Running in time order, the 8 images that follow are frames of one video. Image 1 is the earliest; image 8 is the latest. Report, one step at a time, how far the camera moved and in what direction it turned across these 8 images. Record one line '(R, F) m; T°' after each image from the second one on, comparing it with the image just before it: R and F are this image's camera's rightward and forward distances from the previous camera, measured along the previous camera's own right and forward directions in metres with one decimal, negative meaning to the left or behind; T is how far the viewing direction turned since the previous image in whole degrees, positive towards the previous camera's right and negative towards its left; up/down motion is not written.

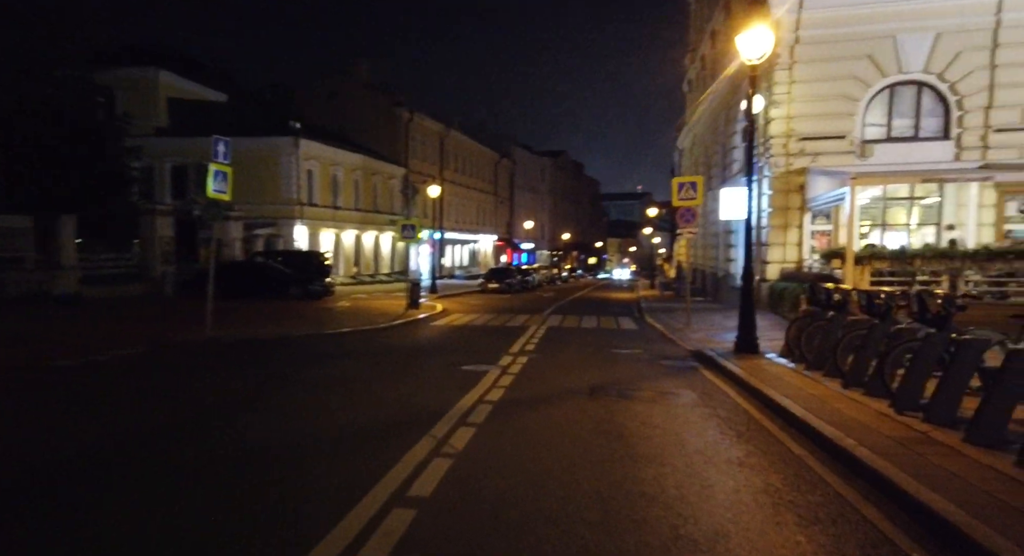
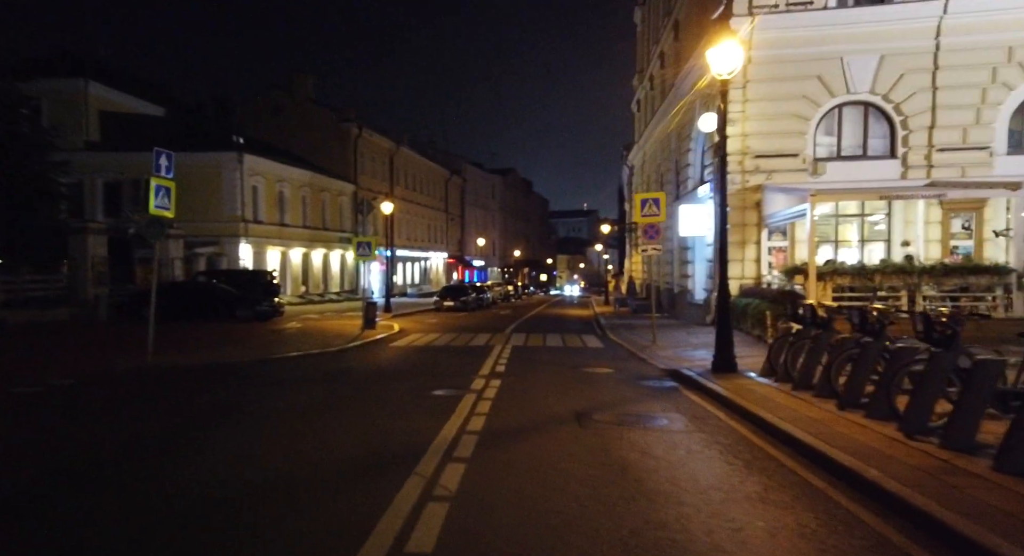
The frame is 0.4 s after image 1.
(-0.4, +0.5) m; +4°
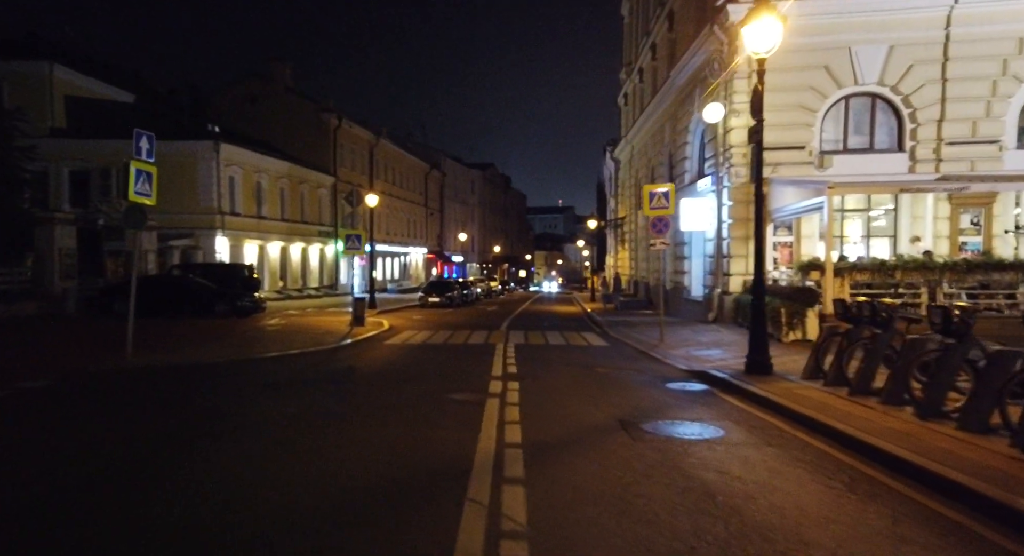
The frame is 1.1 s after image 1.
(-0.7, +0.9) m; +2°
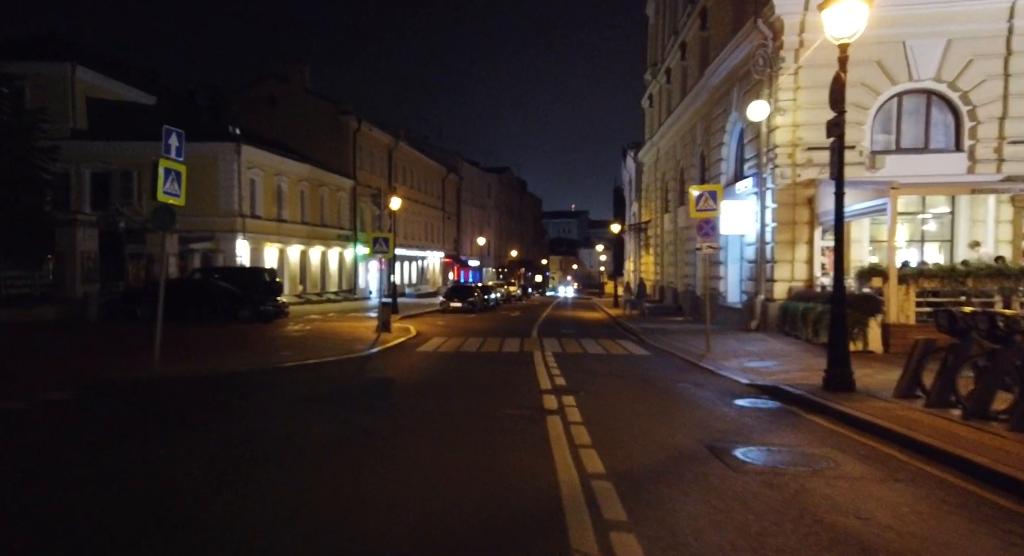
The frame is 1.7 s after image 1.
(-0.6, +0.9) m; -1°
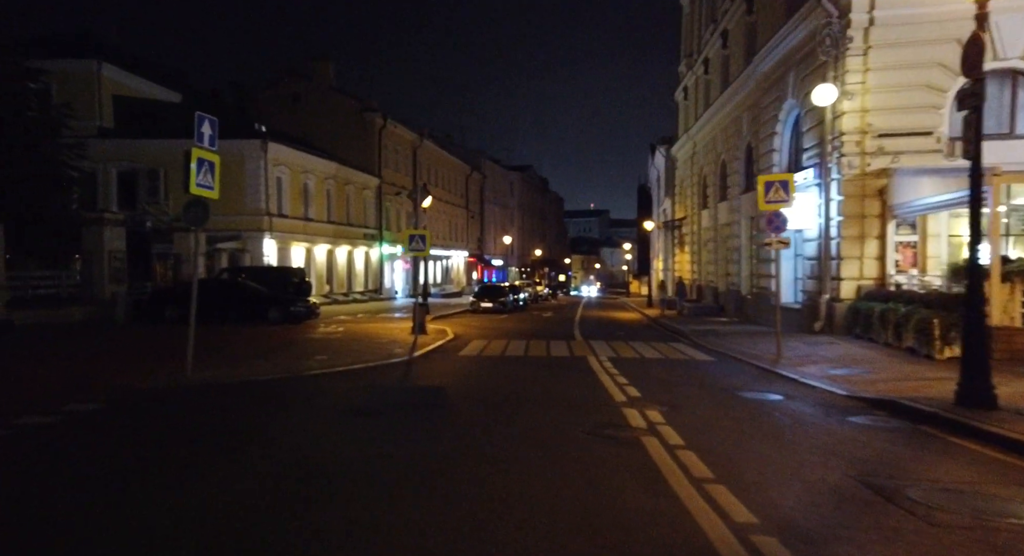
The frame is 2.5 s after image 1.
(-0.7, +1.3) m; -1°
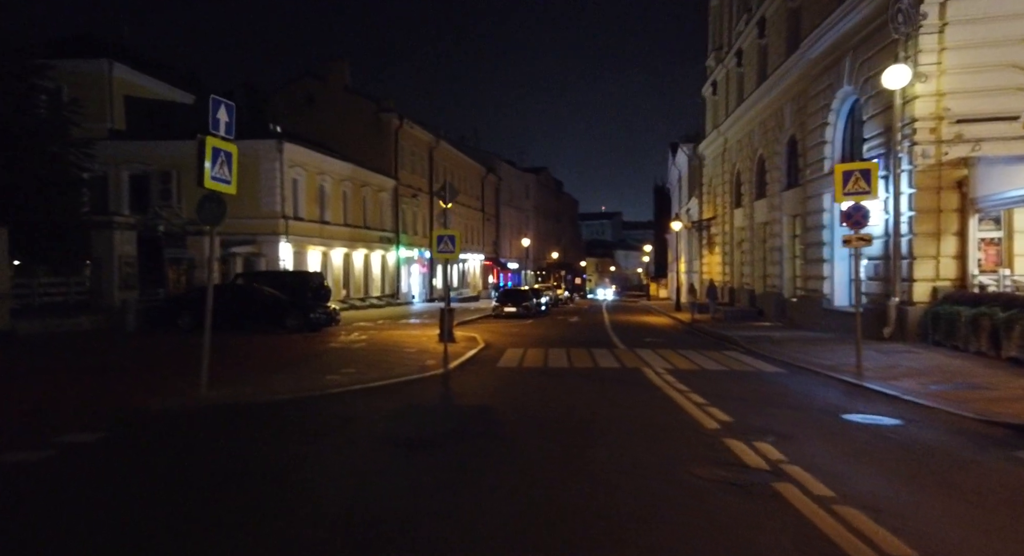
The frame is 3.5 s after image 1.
(-0.7, +1.7) m; -1°
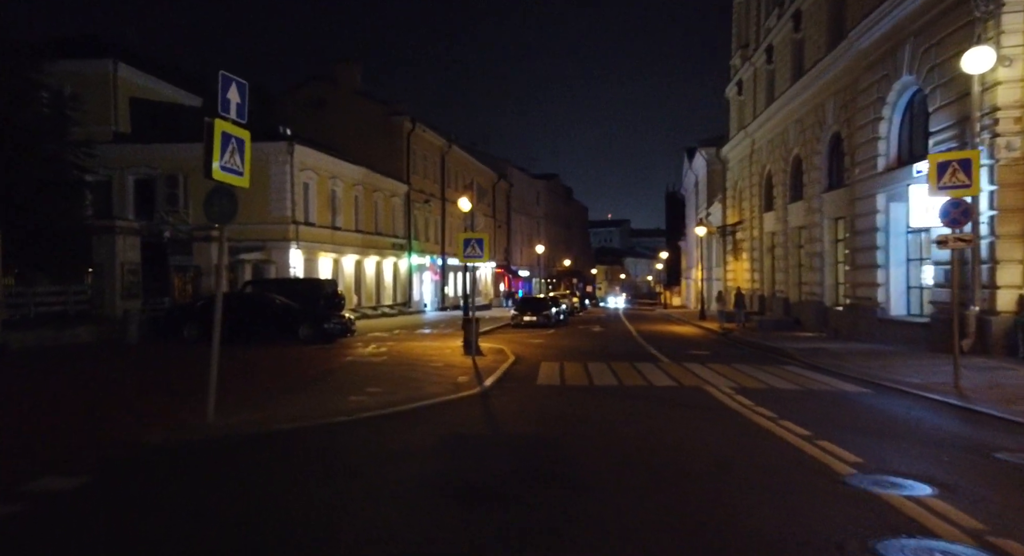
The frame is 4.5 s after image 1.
(-0.7, +1.7) m; 0°
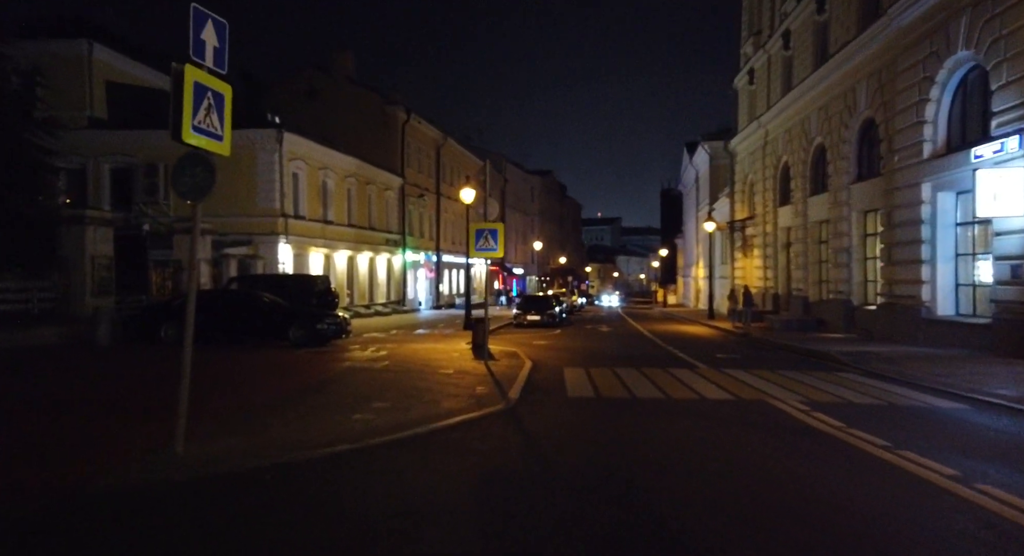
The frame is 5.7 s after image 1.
(-0.6, +2.1) m; +1°
